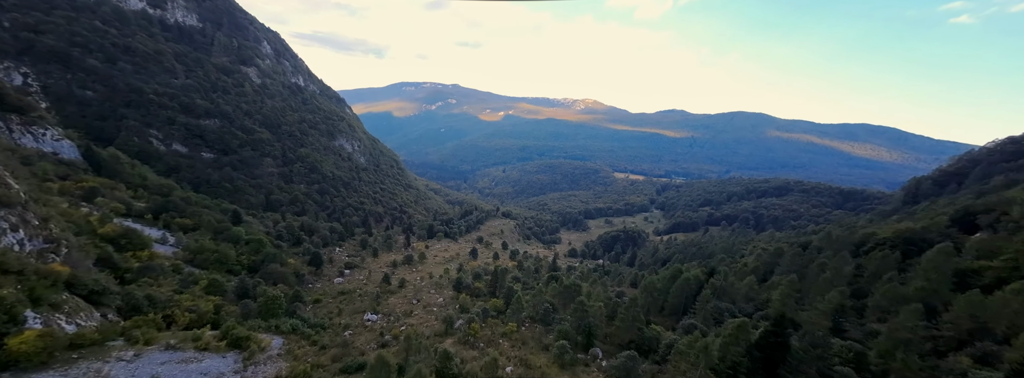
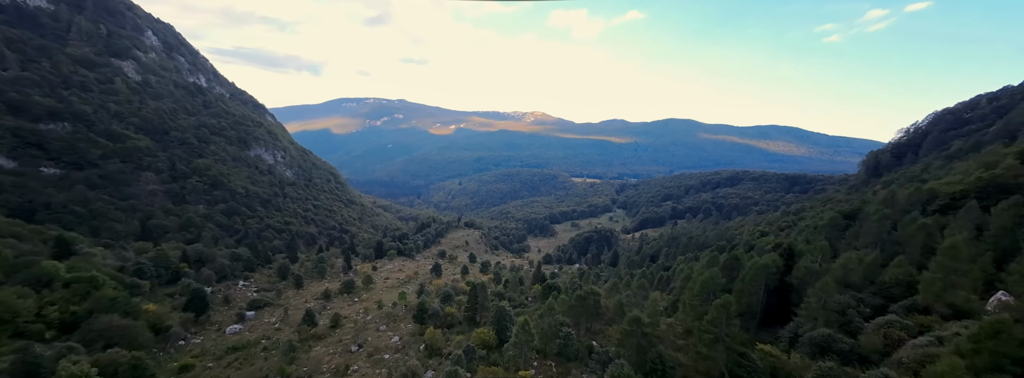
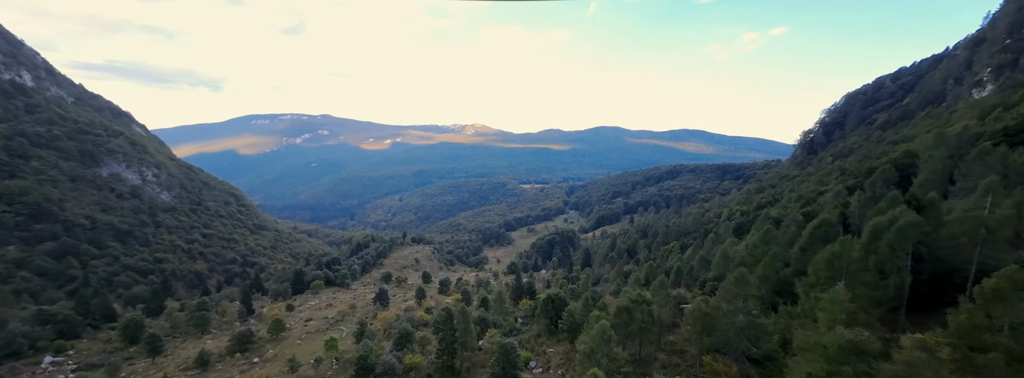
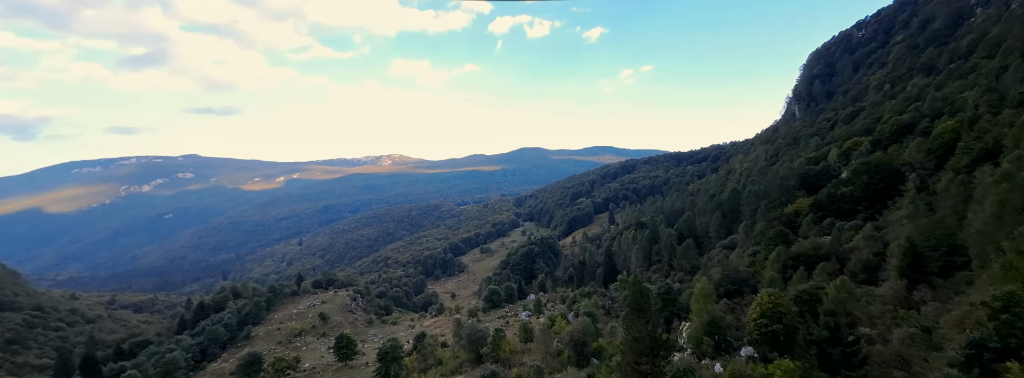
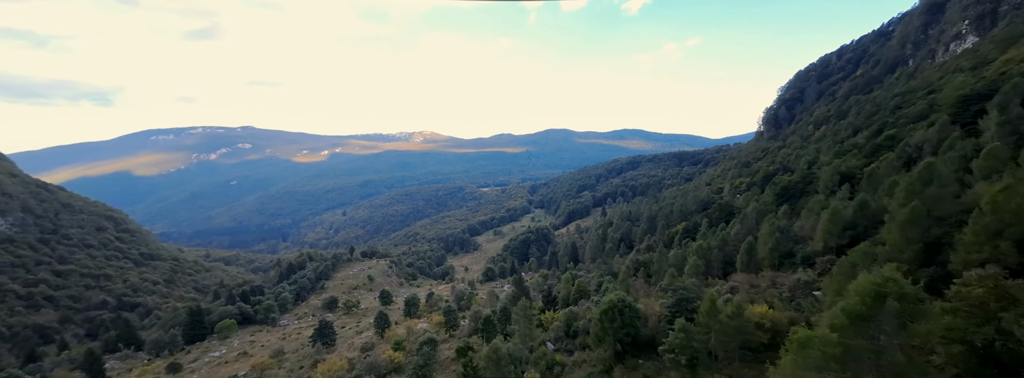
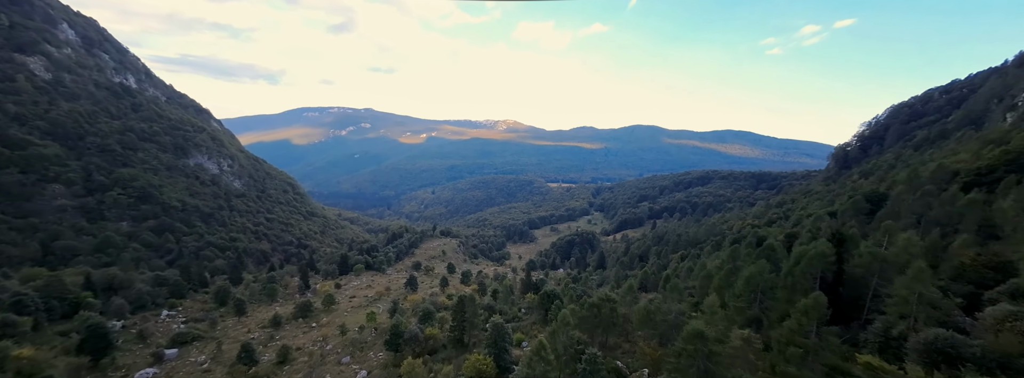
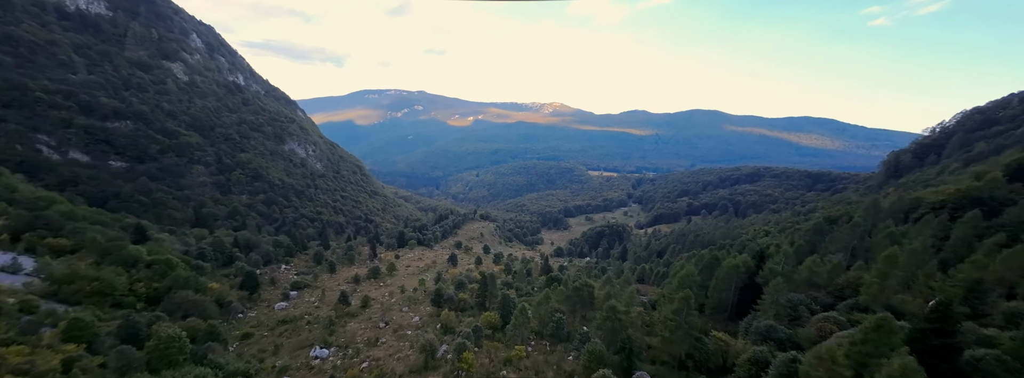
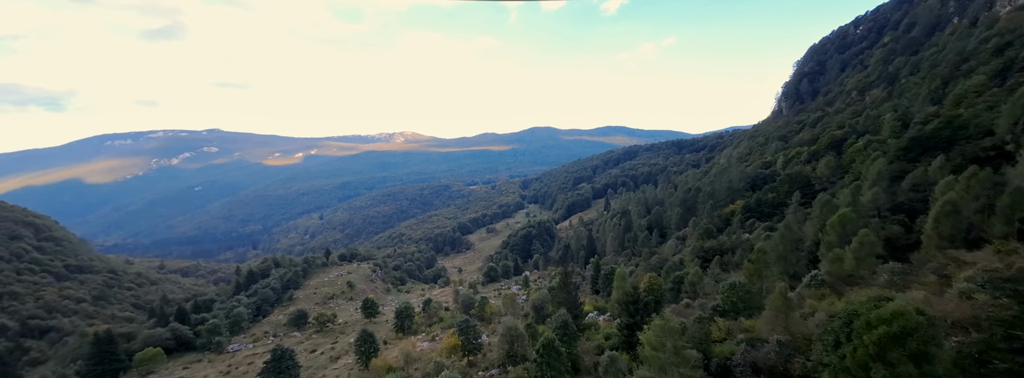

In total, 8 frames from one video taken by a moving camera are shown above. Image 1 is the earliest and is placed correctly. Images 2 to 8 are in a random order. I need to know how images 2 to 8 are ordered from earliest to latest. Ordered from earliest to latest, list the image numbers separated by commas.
7, 2, 6, 3, 5, 8, 4
